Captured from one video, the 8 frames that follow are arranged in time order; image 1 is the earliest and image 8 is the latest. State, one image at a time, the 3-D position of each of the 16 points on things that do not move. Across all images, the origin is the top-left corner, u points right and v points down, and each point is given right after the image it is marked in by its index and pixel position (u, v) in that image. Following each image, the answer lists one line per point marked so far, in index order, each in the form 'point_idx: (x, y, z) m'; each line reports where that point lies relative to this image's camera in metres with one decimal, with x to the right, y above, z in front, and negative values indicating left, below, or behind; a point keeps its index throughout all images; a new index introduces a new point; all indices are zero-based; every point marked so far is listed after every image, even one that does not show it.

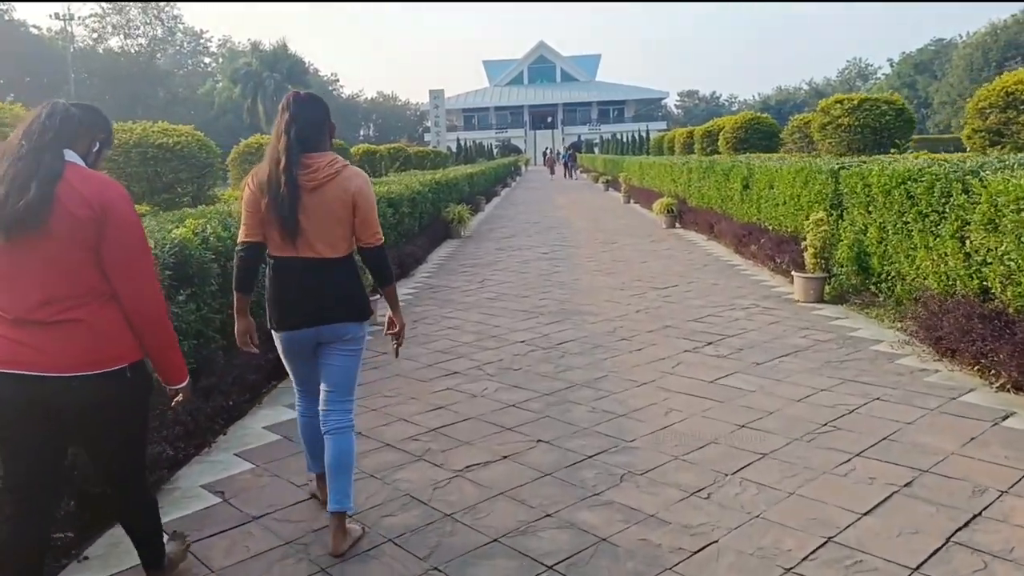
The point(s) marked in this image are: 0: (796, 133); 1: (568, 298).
0: (+3.8, +2.1, +13.8) m
1: (+0.4, -0.1, +6.7) m
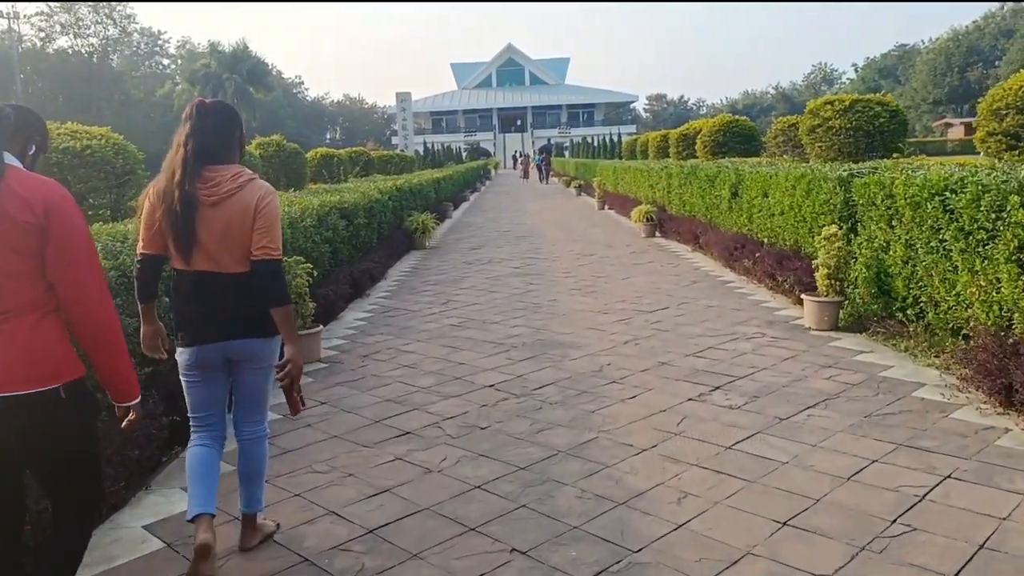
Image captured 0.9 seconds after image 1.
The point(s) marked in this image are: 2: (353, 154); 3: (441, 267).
0: (+3.4, +1.9, +13.1) m
1: (+0.2, -0.2, +5.8) m
2: (-2.7, +2.4, +18.3) m
3: (-0.7, +0.1, +9.7) m
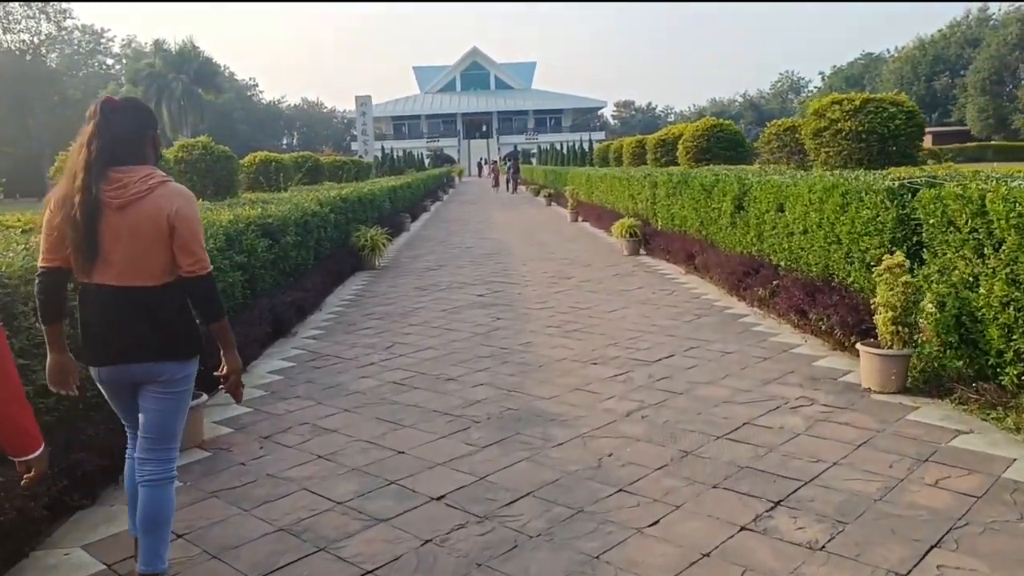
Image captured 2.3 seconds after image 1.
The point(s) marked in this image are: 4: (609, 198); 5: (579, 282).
0: (+3.0, +1.7, +11.8) m
1: (0.0, -0.4, +4.4) m
2: (-3.3, +2.1, +16.8) m
3: (-1.0, -0.1, +8.3) m
4: (+1.3, +1.2, +14.3) m
5: (+0.6, +0.1, +8.8) m
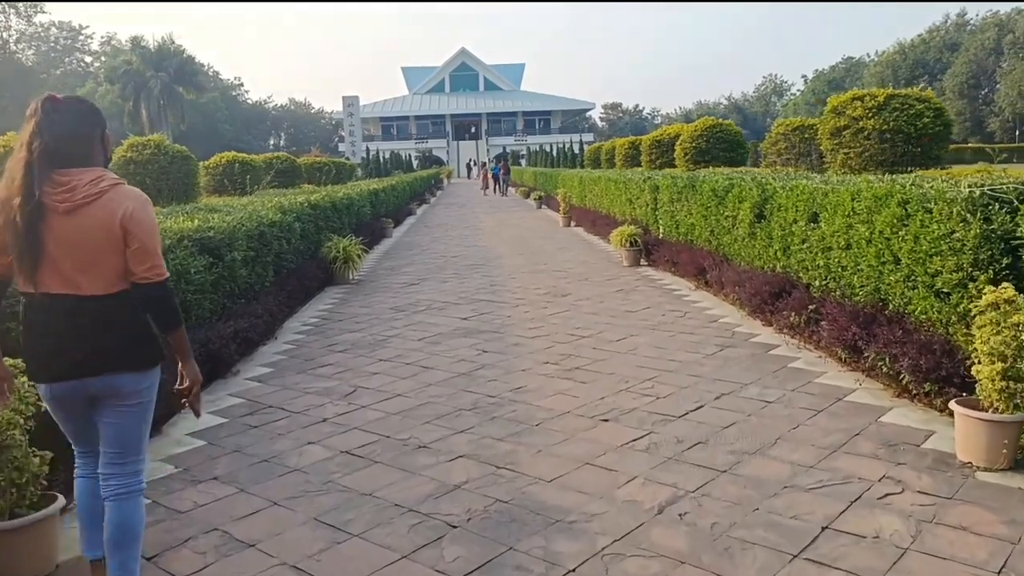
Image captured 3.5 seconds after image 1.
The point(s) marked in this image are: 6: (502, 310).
0: (+2.8, +1.6, +10.8) m
1: (0.0, -0.5, +3.3) m
2: (-3.4, +2.0, +15.8) m
3: (-1.0, -0.2, +7.2) m
4: (+1.2, +1.1, +13.3) m
5: (+0.5, -0.1, +7.7) m
6: (-0.1, -0.1, +7.3) m
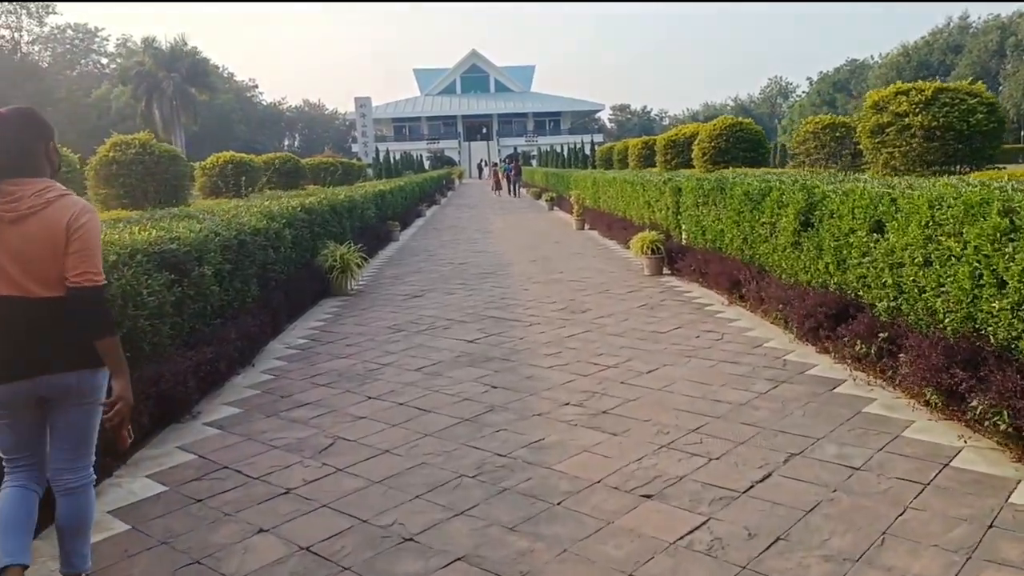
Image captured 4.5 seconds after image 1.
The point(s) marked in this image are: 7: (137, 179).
0: (+3.0, +1.5, +9.9) m
1: (0.0, -0.6, +2.5) m
2: (-3.3, +1.9, +14.9) m
3: (-1.0, -0.4, +6.4) m
4: (+1.3, +1.0, +12.4) m
5: (+0.6, -0.2, +6.8) m
6: (0.0, -0.3, +6.5) m
7: (-3.6, +1.1, +10.4) m
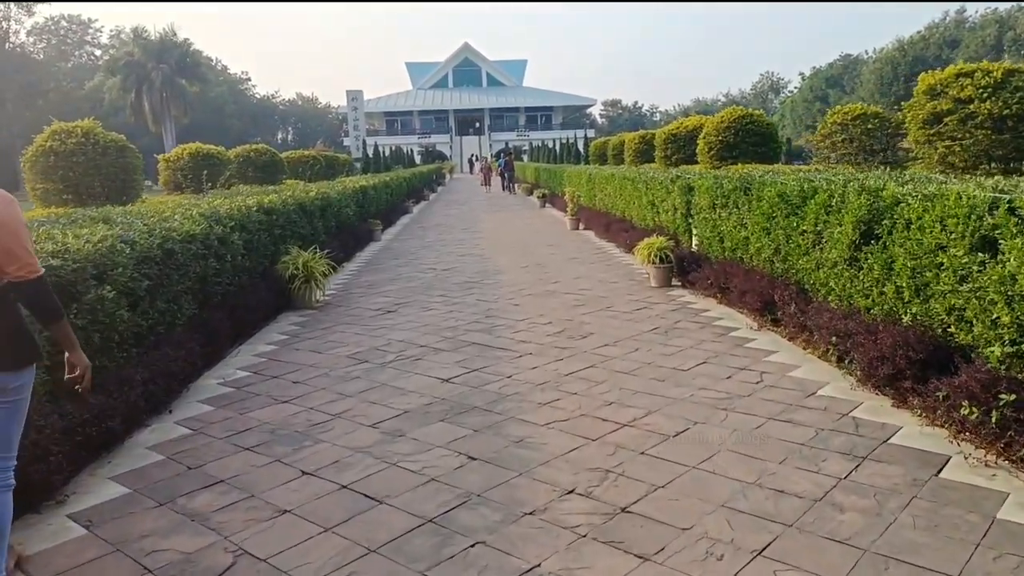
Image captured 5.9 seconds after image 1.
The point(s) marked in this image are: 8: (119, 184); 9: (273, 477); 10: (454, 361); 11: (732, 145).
0: (+2.9, +1.3, +8.6) m
1: (0.0, -0.8, +1.2) m
2: (-3.4, +1.8, +13.7) m
3: (-1.0, -0.5, +5.1) m
4: (+1.2, +0.9, +11.2) m
5: (+0.5, -0.3, +5.6) m
6: (-0.1, -0.4, +5.2) m
7: (-3.7, +1.0, +9.1) m
8: (-3.6, +0.9, +9.5) m
9: (-0.8, -0.6, +3.6) m
10: (-0.3, -0.4, +5.4) m
11: (+2.4, +1.5, +11.2) m
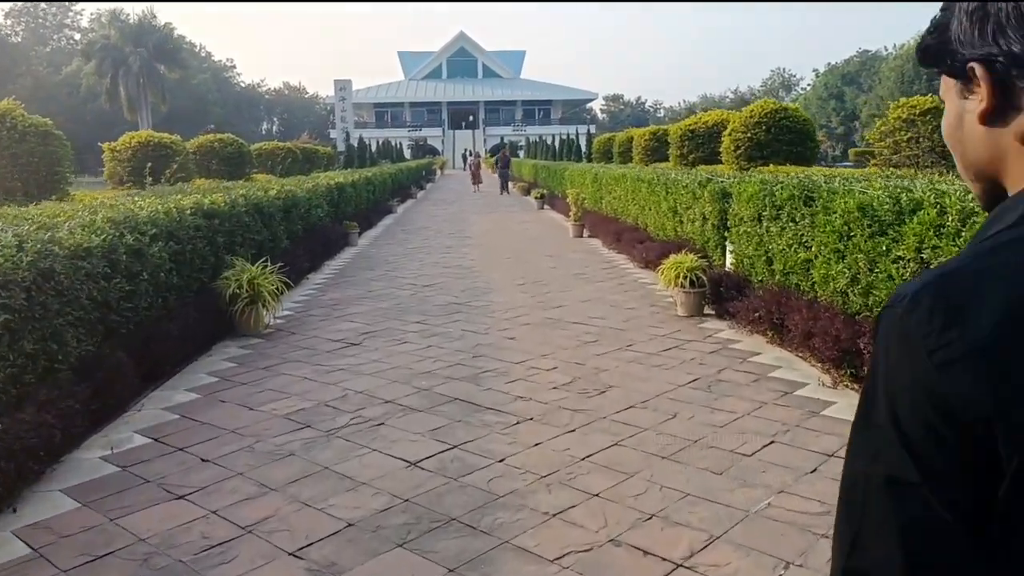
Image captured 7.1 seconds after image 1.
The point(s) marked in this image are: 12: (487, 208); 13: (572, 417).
0: (+2.8, +1.1, +7.2) m
1: (0.0, -1.0, -0.2) m
2: (-3.5, +1.7, +12.2) m
3: (-1.0, -0.6, +3.7) m
4: (+1.1, +0.7, +9.8) m
5: (+0.5, -0.5, +4.2) m
6: (-0.1, -0.5, +3.8) m
7: (-3.8, +0.9, +7.6) m
8: (-3.6, +0.8, +8.0) m
9: (-0.8, -0.7, +2.1) m
10: (-0.3, -0.5, +3.9) m
11: (+2.4, +1.4, +9.8) m
12: (-0.4, +1.4, +19.2) m
13: (+0.2, -0.5, +4.0) m
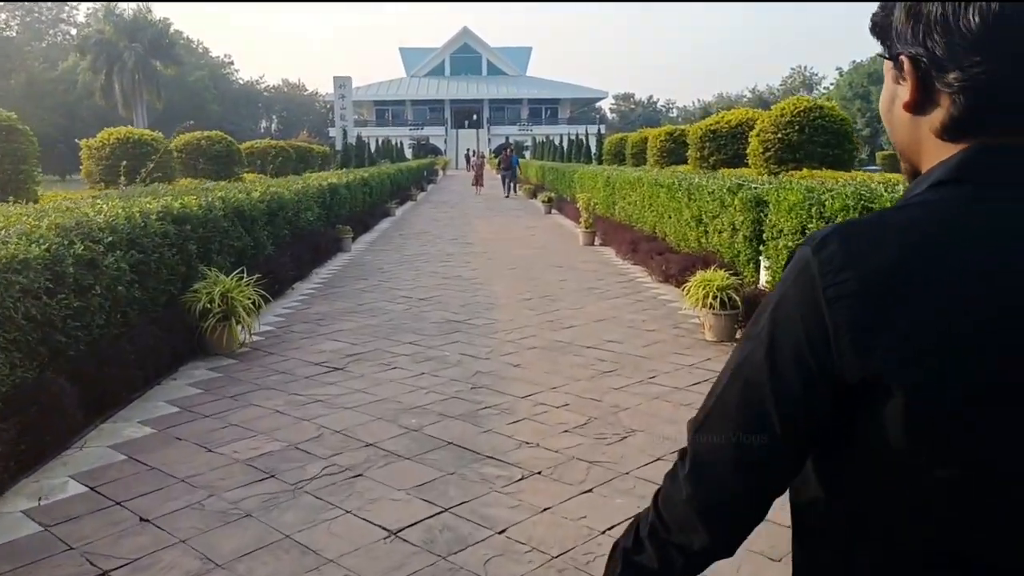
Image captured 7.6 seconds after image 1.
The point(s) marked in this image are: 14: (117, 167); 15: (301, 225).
0: (+2.9, +1.0, +6.6) m
1: (0.0, -1.0, -0.9) m
2: (-3.4, +1.7, +11.5) m
3: (-1.0, -0.7, +3.0) m
4: (+1.2, +0.6, +9.1) m
5: (+0.5, -0.6, +3.5) m
6: (-0.1, -0.6, +3.1) m
7: (-3.7, +0.9, +7.0) m
8: (-3.5, +0.8, +7.3) m
9: (-0.8, -0.8, +1.5) m
10: (-0.3, -0.6, +3.3) m
11: (+2.5, +1.2, +9.1) m
12: (-0.3, +1.4, +18.5) m
13: (+0.2, -0.6, +3.3) m
14: (-3.6, +1.1, +9.5) m
15: (-1.8, +0.5, +8.9) m
